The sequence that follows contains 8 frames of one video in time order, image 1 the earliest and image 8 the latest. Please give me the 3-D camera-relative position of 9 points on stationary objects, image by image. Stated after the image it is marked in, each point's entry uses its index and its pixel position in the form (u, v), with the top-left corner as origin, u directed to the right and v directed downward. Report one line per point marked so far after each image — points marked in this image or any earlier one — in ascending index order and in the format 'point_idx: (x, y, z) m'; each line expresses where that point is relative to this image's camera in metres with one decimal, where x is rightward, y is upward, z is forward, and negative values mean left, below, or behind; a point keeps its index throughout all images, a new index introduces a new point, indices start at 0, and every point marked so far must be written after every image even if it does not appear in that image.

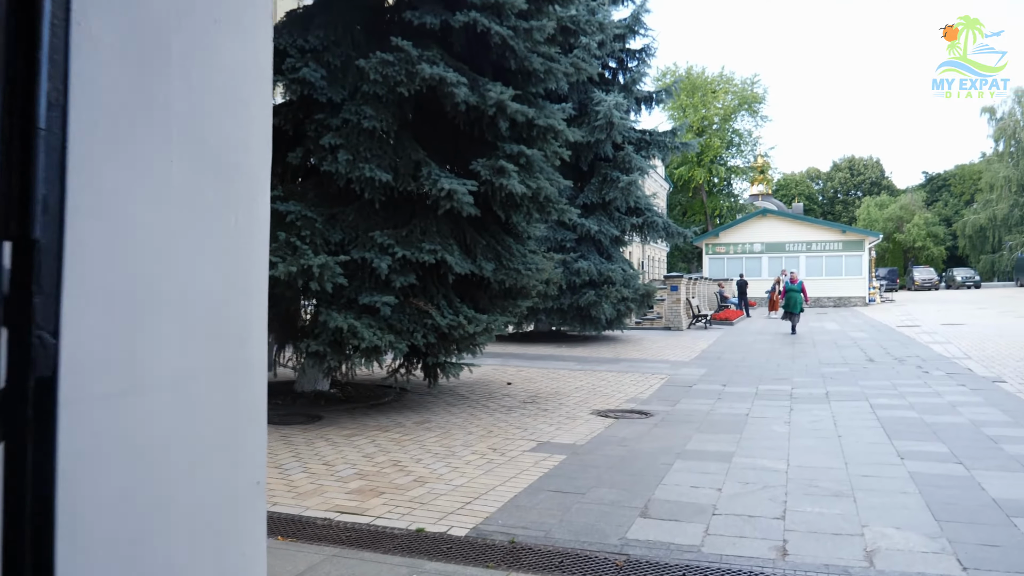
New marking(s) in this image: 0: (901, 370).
0: (+3.2, -0.7, +7.5) m
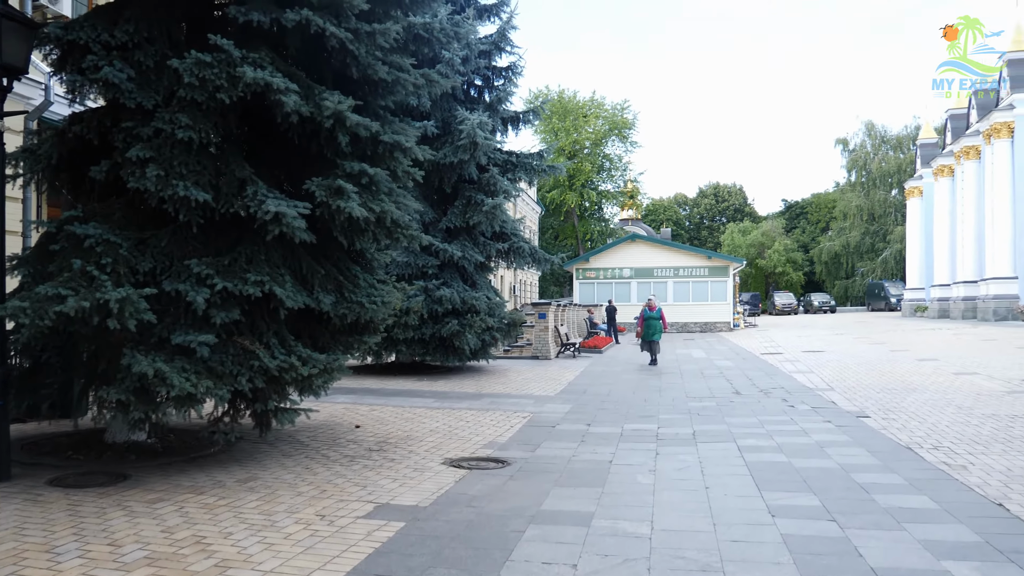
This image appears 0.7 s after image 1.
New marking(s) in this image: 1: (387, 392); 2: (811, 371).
0: (+2.0, -0.9, +7.3) m
1: (-1.1, -0.9, +8.1) m
2: (+3.5, -1.0, +10.8) m
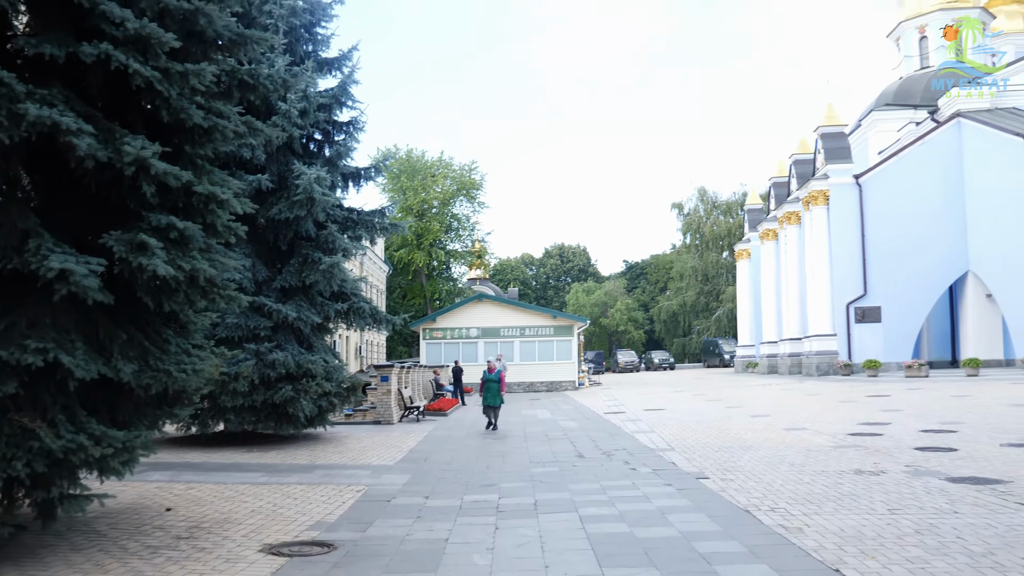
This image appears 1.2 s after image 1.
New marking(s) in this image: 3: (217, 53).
0: (+0.8, -1.4, +7.1) m
1: (-2.5, -1.5, +7.4) m
2: (+1.7, -1.7, +10.8) m
3: (-1.6, +1.3, +5.0) m
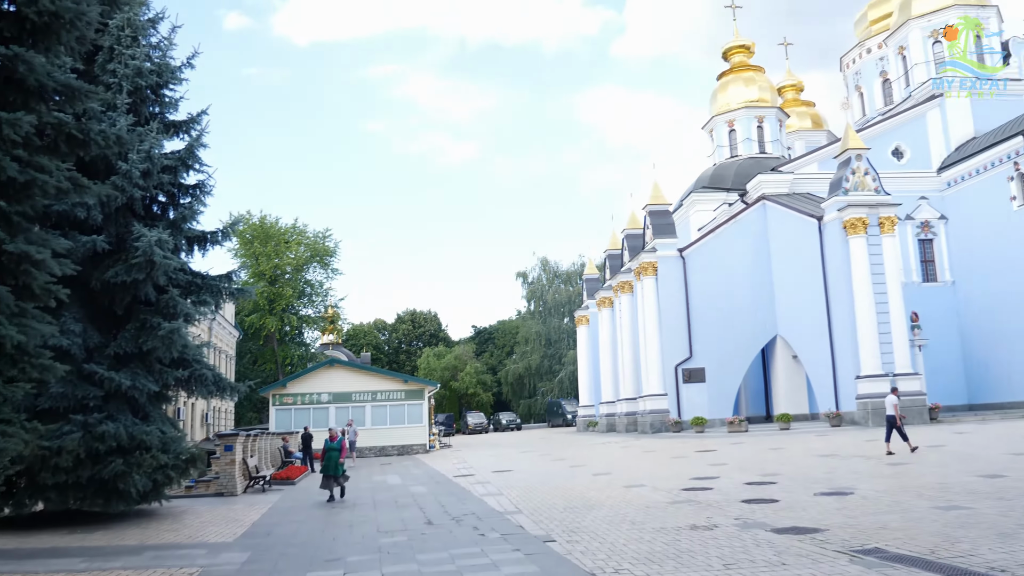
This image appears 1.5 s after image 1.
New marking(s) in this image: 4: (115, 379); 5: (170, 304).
0: (-0.4, -2.0, +7.2) m
1: (-3.7, -2.0, +6.9) m
2: (-0.1, -2.5, +10.9) m
3: (-2.5, +0.9, +4.9) m
4: (-4.0, -0.9, +9.2) m
5: (-3.7, -0.2, +9.8) m
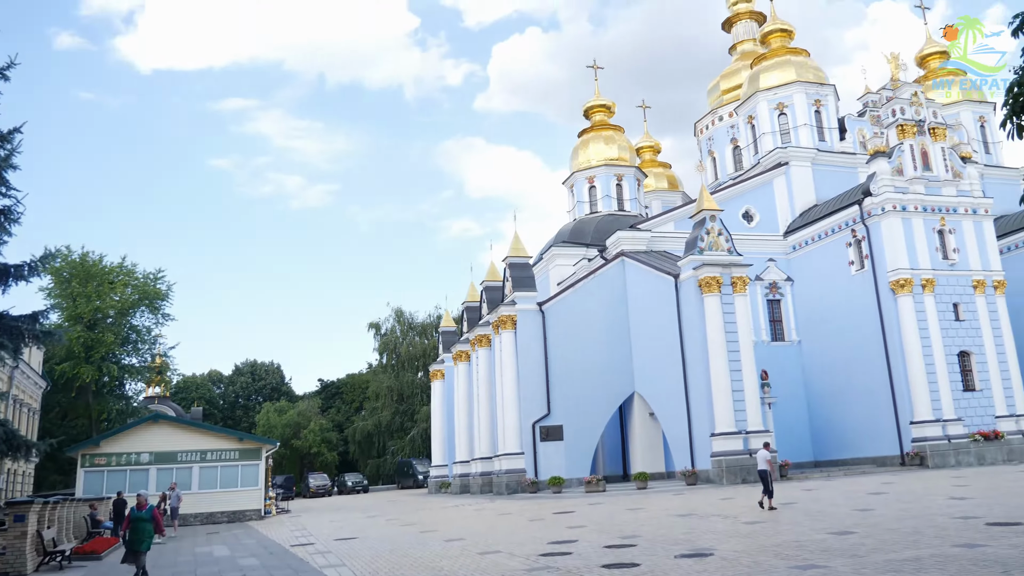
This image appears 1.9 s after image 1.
0: (-1.5, -2.3, +6.1) m
1: (-4.8, -2.2, +5.4) m
2: (-1.8, -3.0, +9.8) m
3: (-3.2, +0.8, +3.7) m
4: (-5.4, -1.3, +7.6) m
5: (-5.2, -0.6, +8.3) m
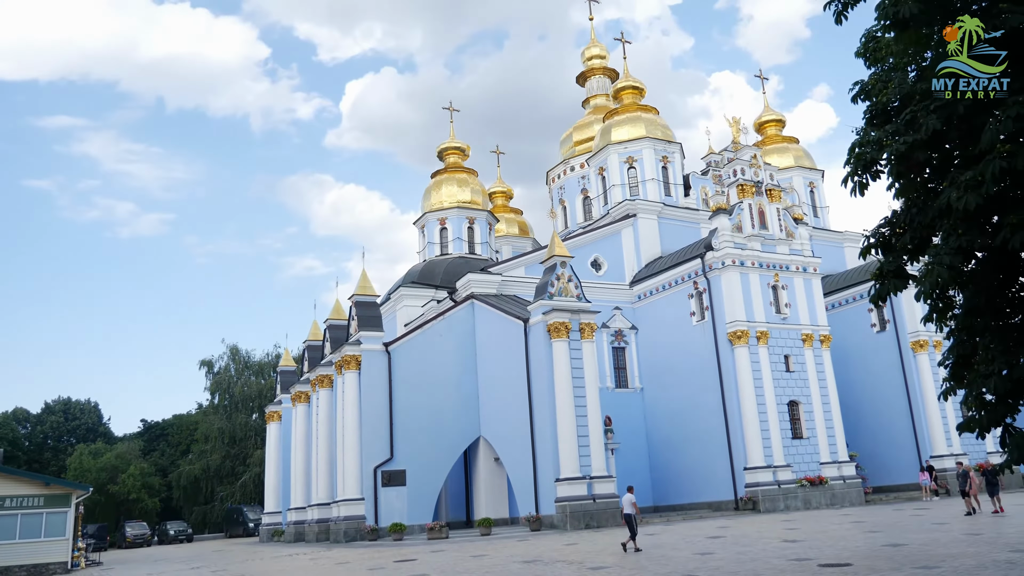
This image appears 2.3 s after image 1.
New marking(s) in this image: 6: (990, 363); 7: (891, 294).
0: (-2.6, -2.4, +5.3) m
1: (-5.6, -2.2, +4.1) m
2: (-3.5, -3.3, +8.9) m
3: (-3.7, +0.8, +2.9) m
4: (-6.6, -1.3, +6.2) m
5: (-6.5, -0.7, +7.0) m
6: (+3.8, -0.6, +7.1) m
7: (+3.2, -0.1, +7.7) m
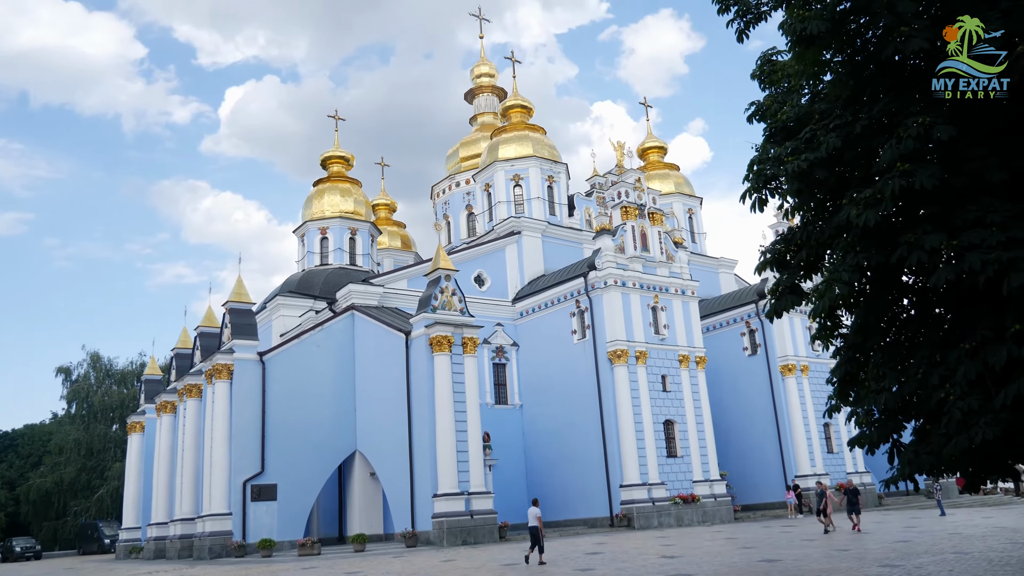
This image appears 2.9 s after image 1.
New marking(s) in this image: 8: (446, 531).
0: (-3.2, -2.2, +4.6) m
1: (-6.0, -1.9, +3.0) m
2: (-4.6, -3.2, +8.0) m
3: (-3.9, +1.1, +2.1) m
4: (-7.2, -1.1, +5.0) m
5: (-7.2, -0.4, +5.8) m
6: (+2.9, -0.7, +7.2) m
7: (+2.3, -0.2, +7.8) m
8: (-1.4, -5.4, +20.0) m
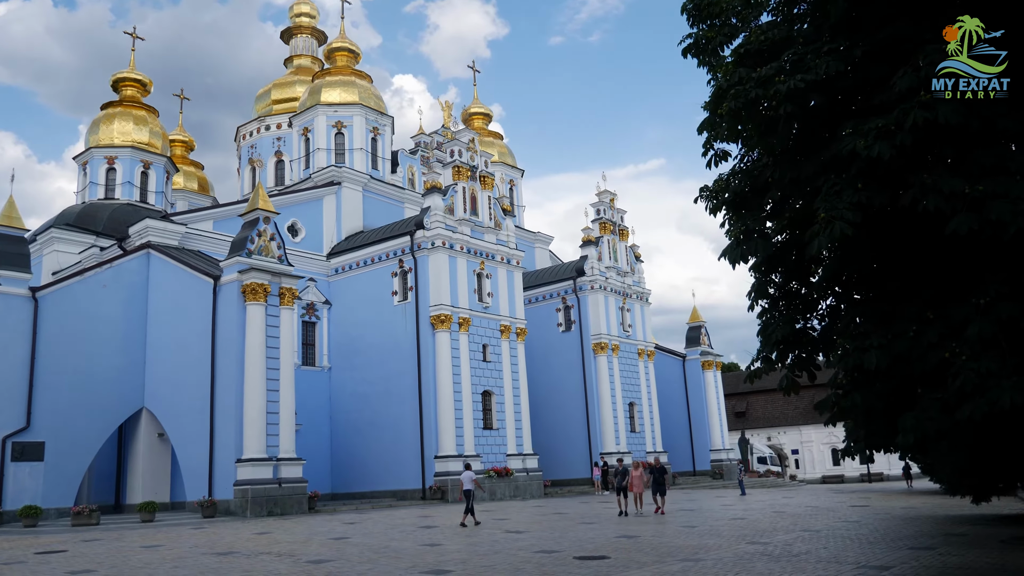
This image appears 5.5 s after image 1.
0: (-3.0, -1.5, +2.5) m
1: (-5.3, -1.0, +0.2) m
2: (-5.2, -2.2, +5.4) m
3: (-2.8, +1.8, -0.2) m
4: (-6.9, 0.0, +1.9) m
5: (-7.0, +0.7, +2.6) m
6: (+2.4, -0.3, +6.4) m
7: (+1.8, +0.3, +6.8) m
8: (-5.2, -4.2, +17.9) m
